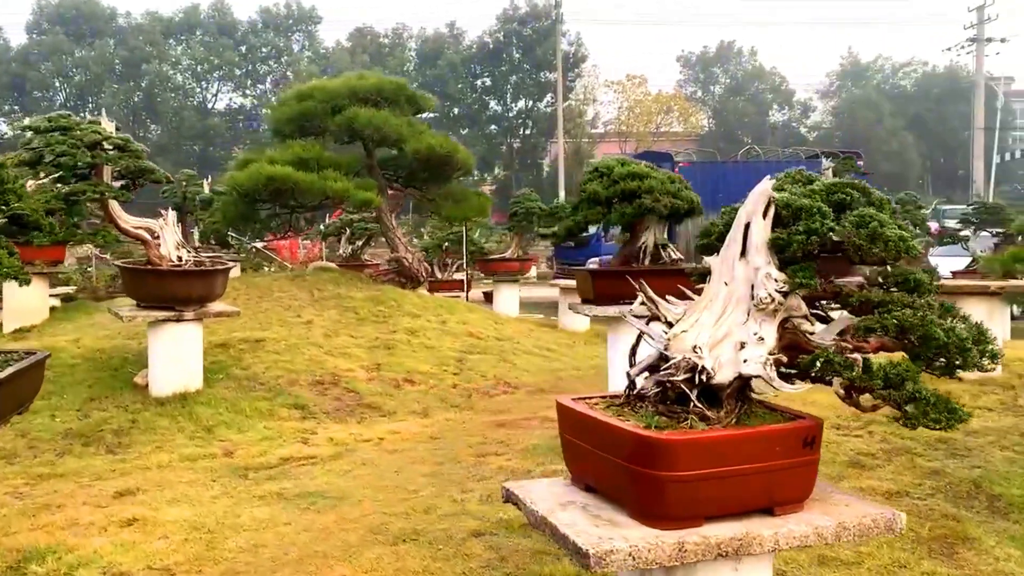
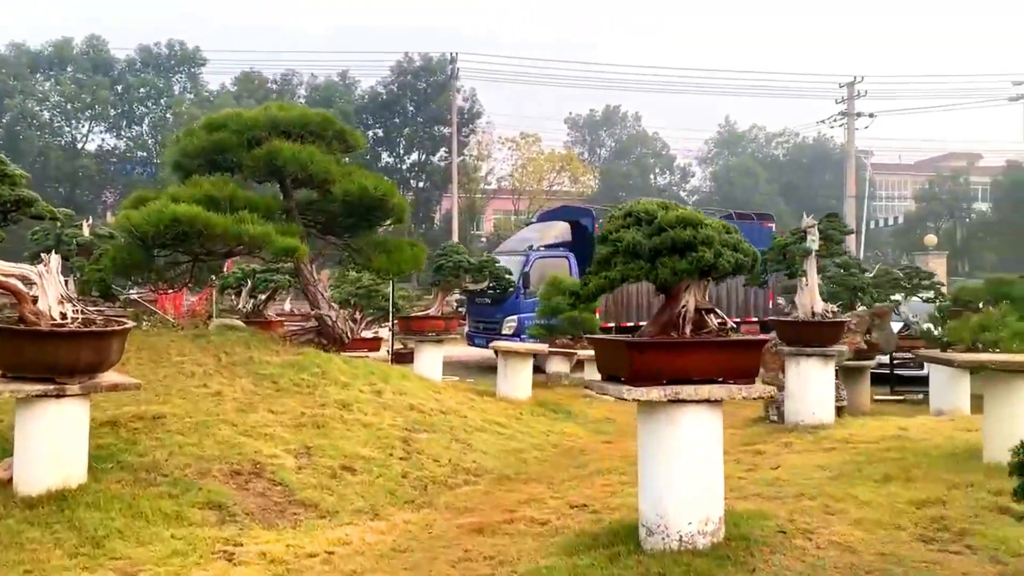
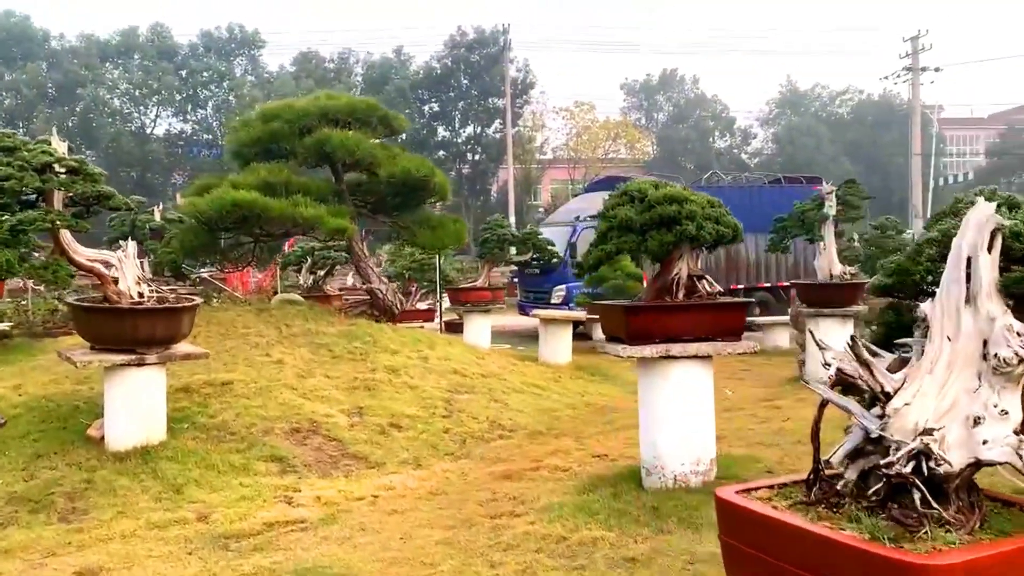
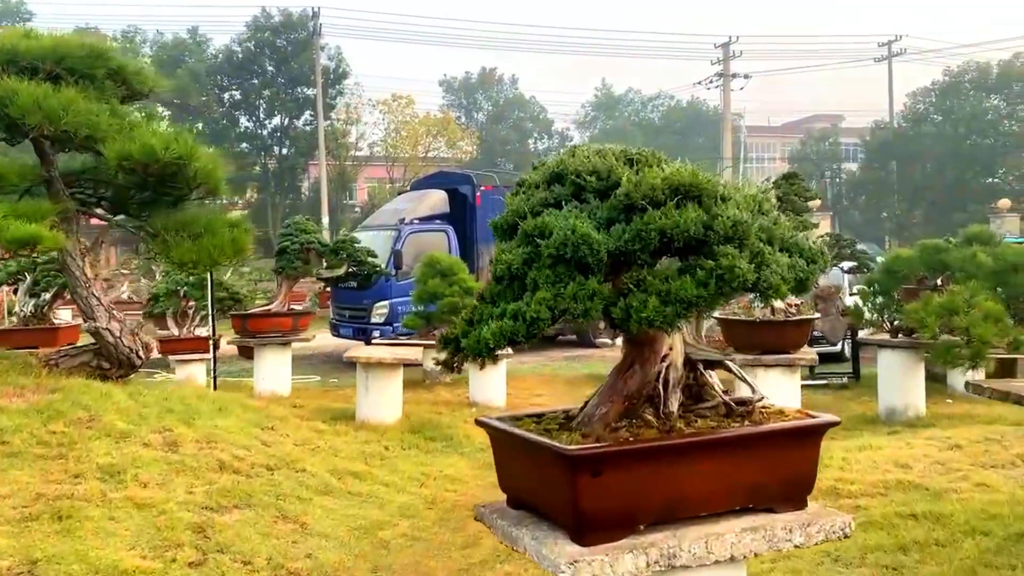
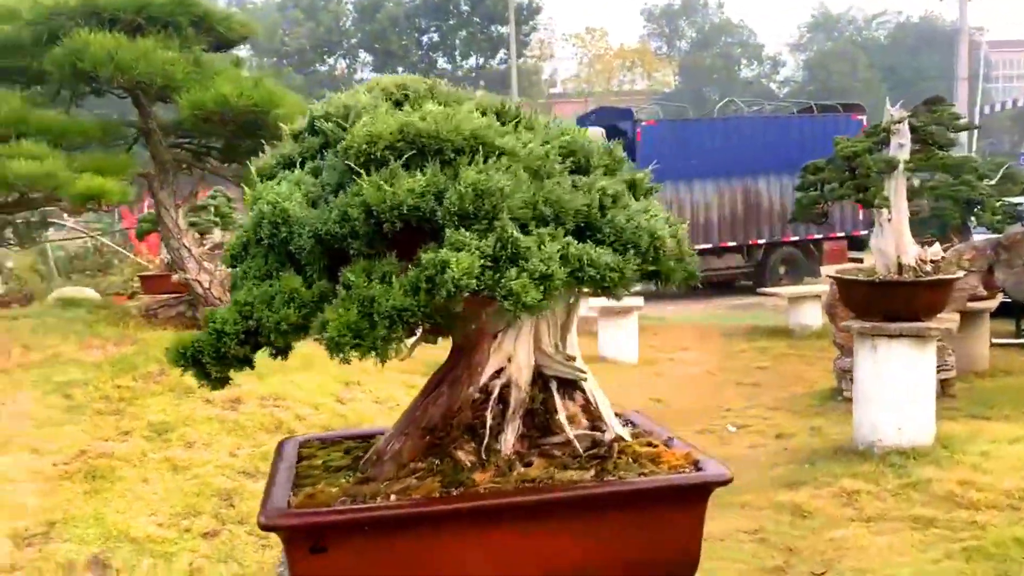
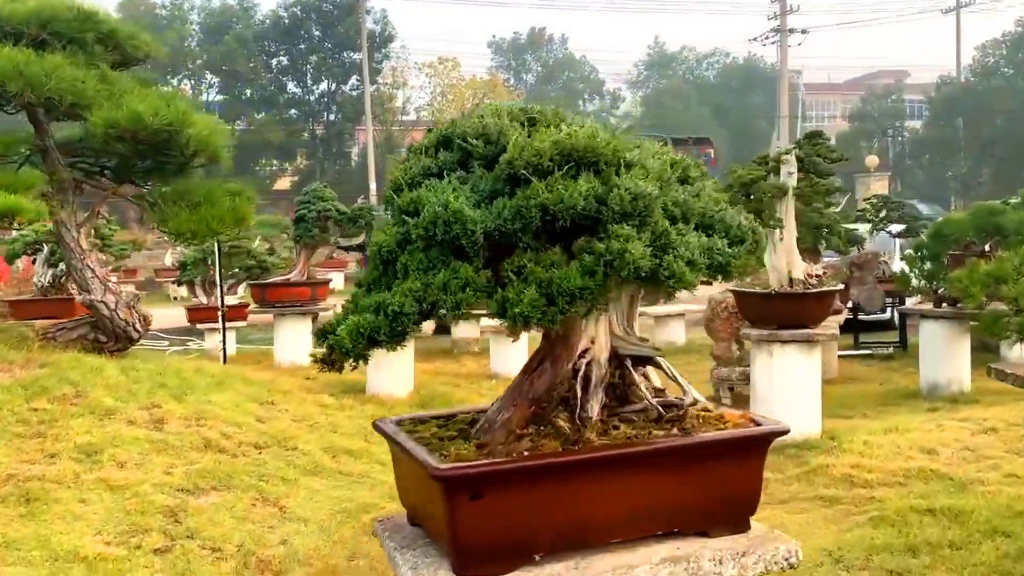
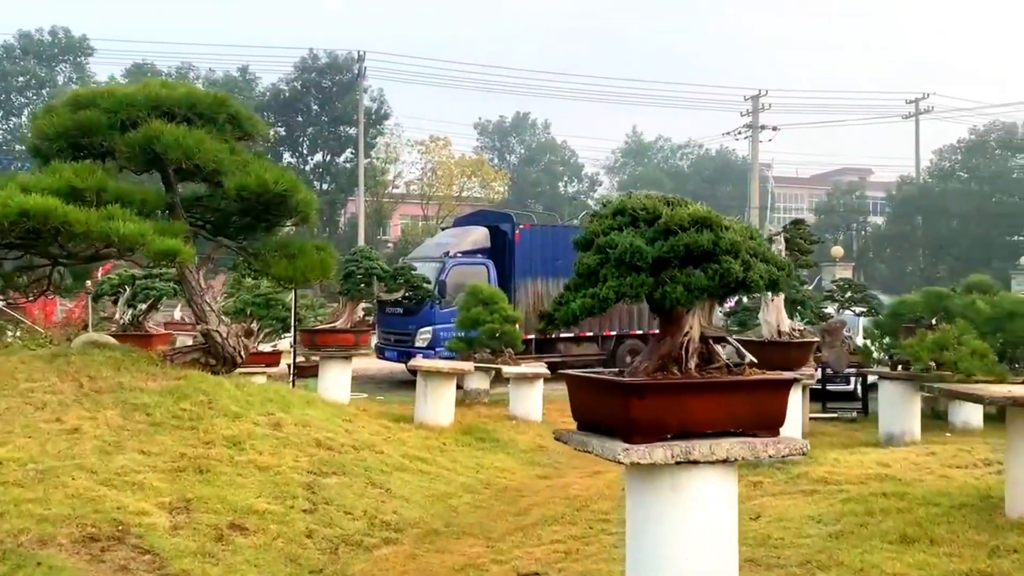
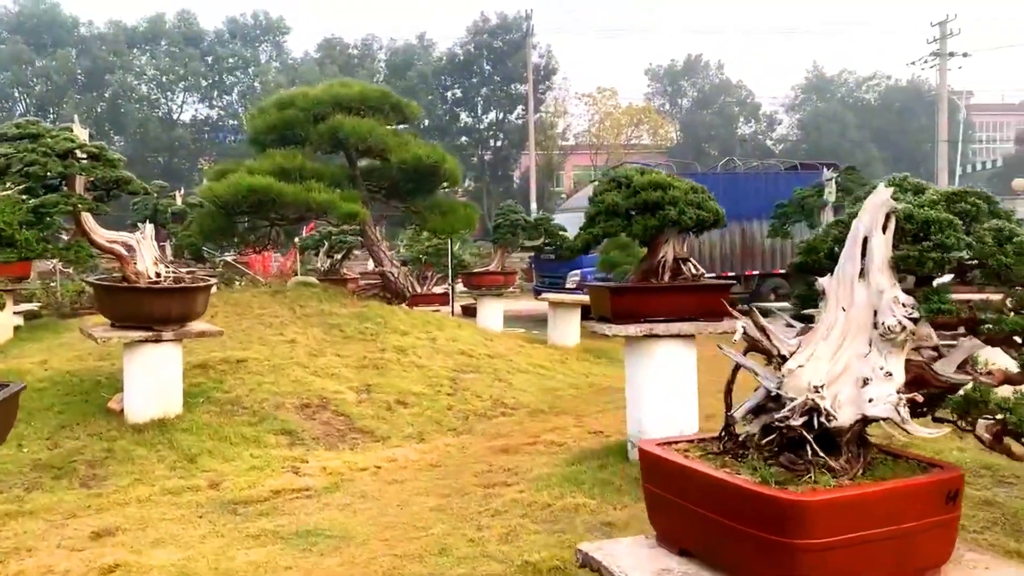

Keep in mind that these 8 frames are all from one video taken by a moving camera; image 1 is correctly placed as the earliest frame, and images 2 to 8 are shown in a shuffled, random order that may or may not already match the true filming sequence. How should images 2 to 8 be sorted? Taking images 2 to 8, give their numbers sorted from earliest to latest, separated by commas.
8, 3, 2, 7, 4, 6, 5
